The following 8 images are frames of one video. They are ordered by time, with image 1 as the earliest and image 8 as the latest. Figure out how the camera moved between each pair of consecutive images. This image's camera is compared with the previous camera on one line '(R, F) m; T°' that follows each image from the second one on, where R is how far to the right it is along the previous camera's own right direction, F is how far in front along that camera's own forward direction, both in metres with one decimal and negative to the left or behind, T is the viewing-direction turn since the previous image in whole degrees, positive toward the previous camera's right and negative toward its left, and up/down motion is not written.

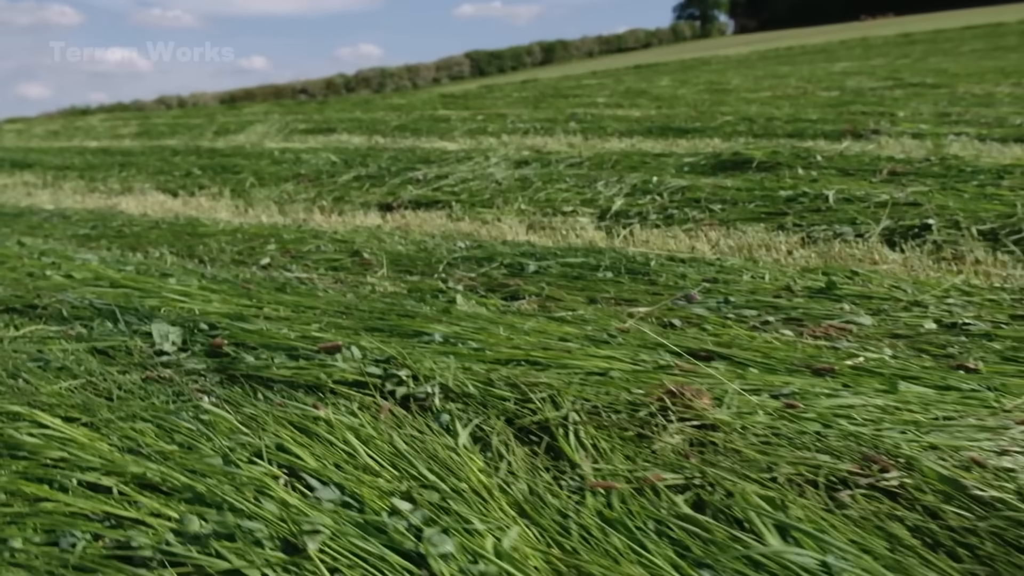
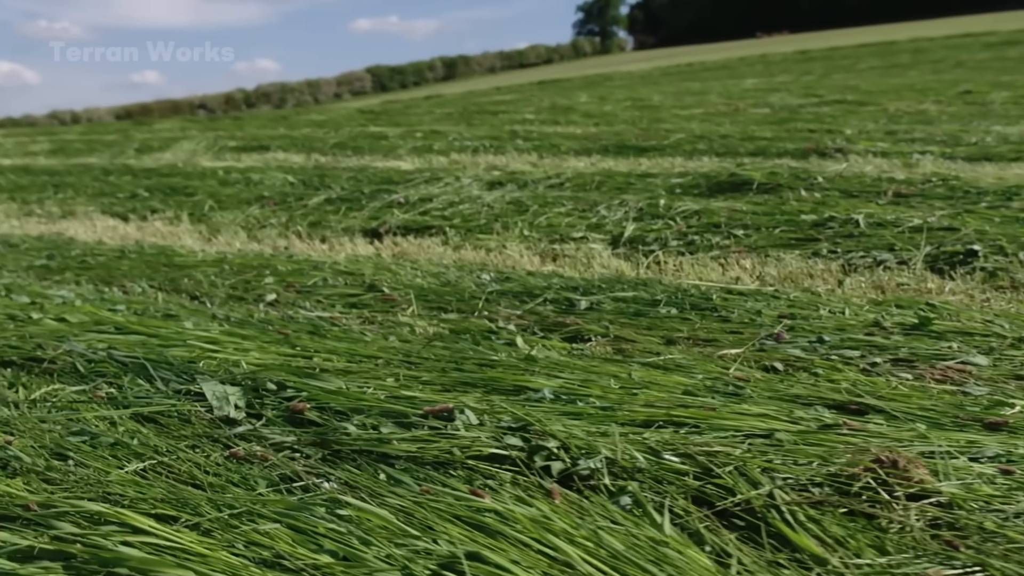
(-0.7, +0.5) m; +6°
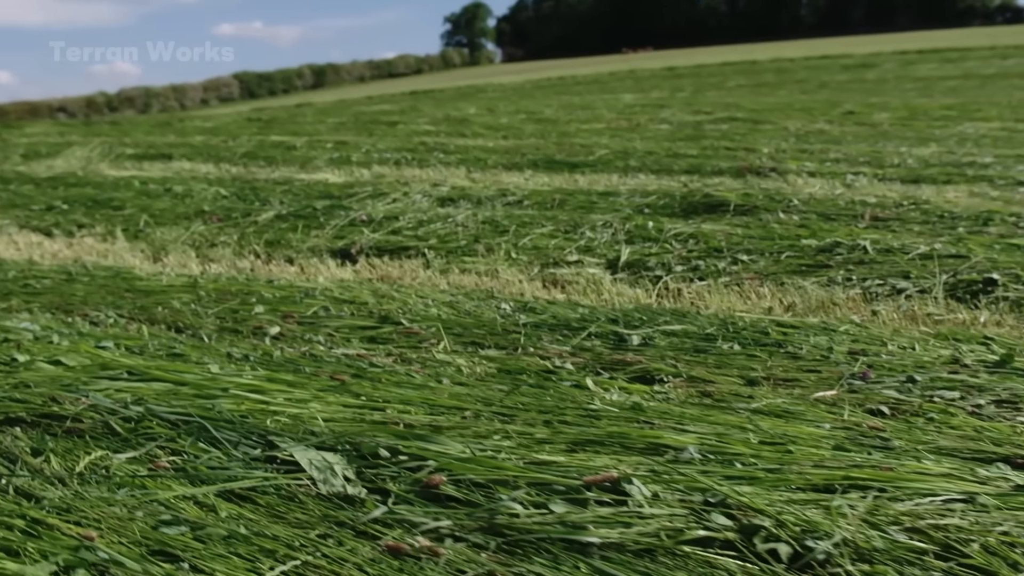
(-0.8, +0.5) m; +8°
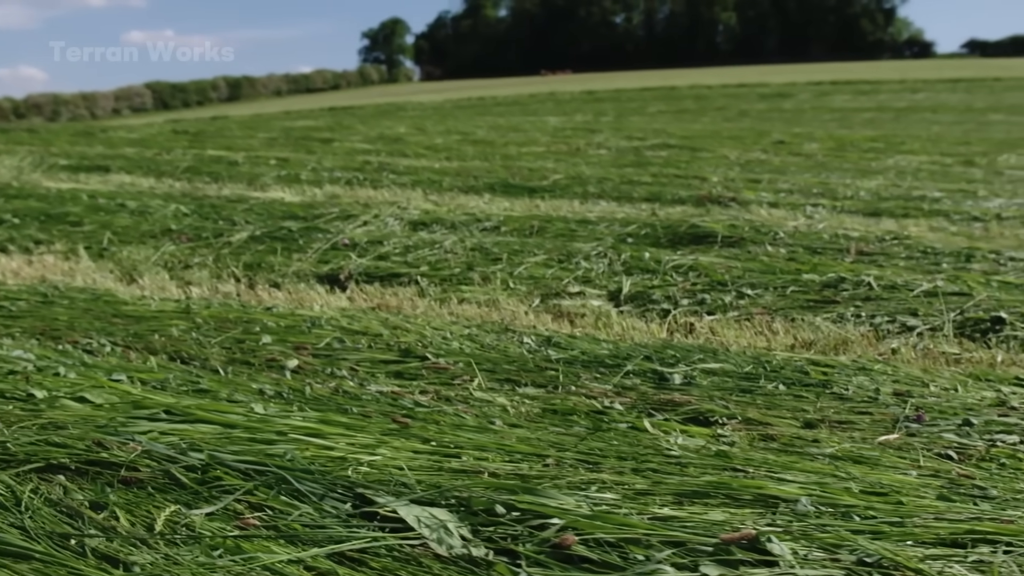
(-0.5, +0.2) m; +5°
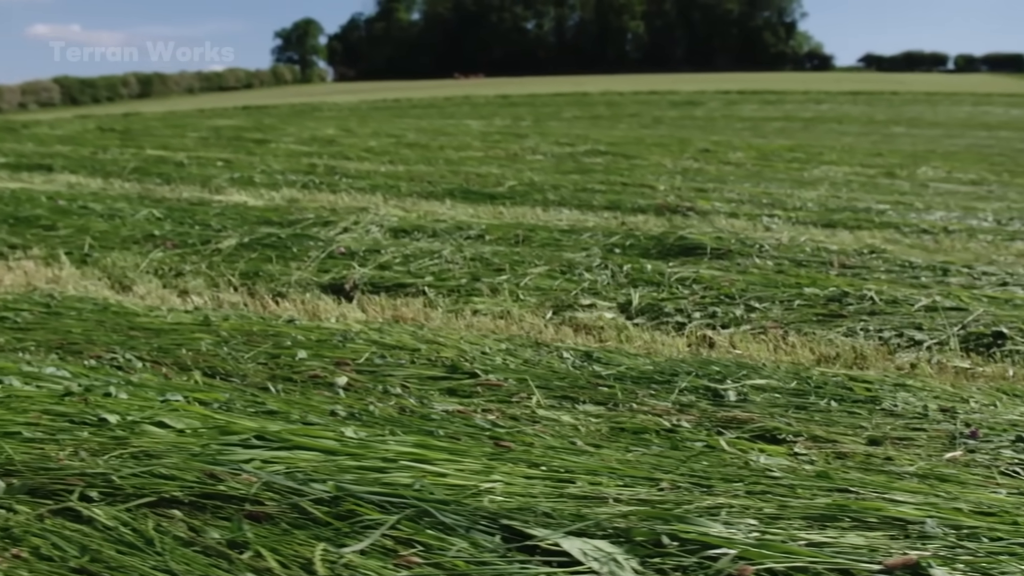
(-0.6, +0.1) m; +6°
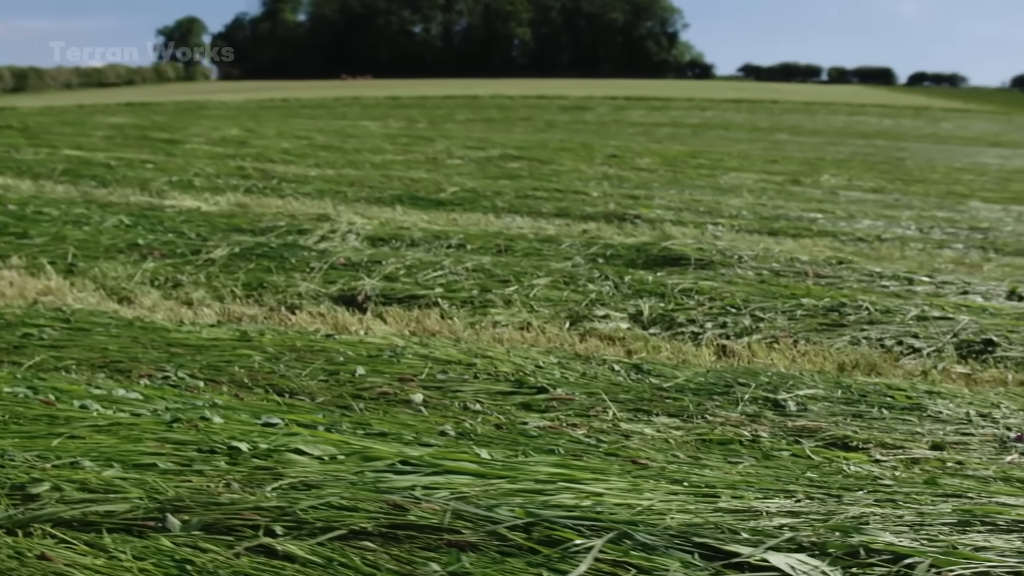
(-0.8, 0.0) m; +7°
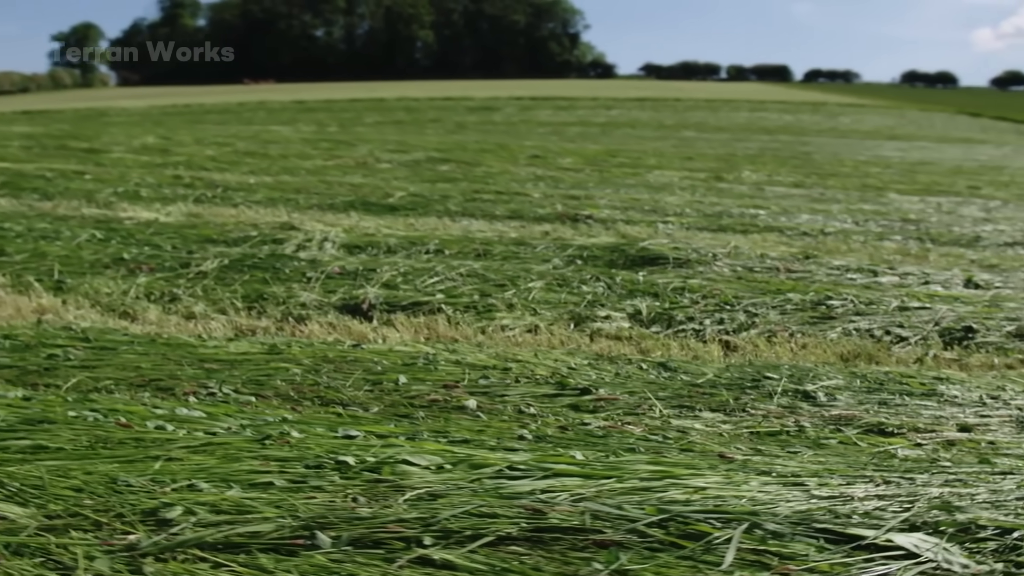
(-0.6, -0.1) m; +6°
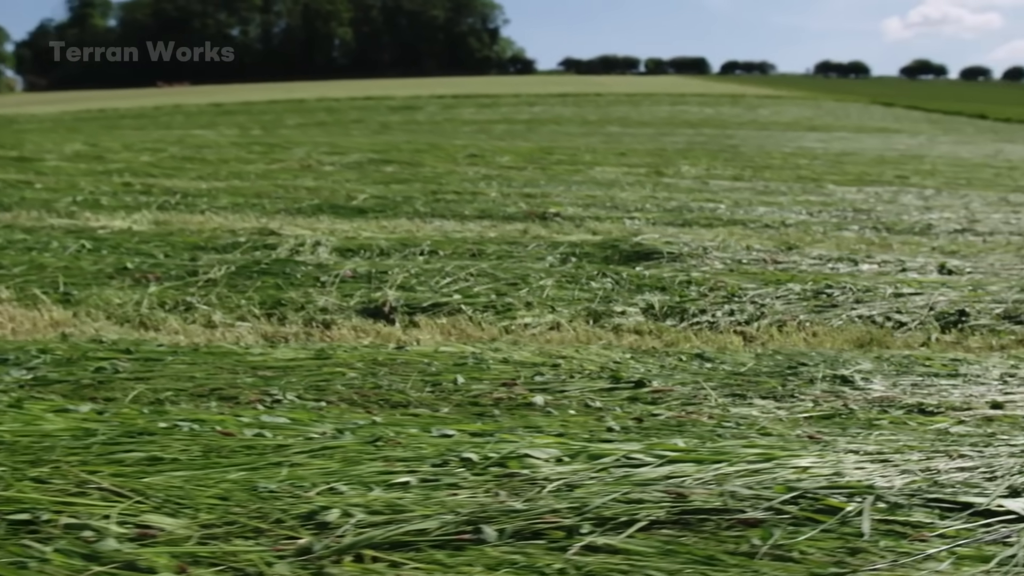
(-0.6, -0.1) m; +5°
